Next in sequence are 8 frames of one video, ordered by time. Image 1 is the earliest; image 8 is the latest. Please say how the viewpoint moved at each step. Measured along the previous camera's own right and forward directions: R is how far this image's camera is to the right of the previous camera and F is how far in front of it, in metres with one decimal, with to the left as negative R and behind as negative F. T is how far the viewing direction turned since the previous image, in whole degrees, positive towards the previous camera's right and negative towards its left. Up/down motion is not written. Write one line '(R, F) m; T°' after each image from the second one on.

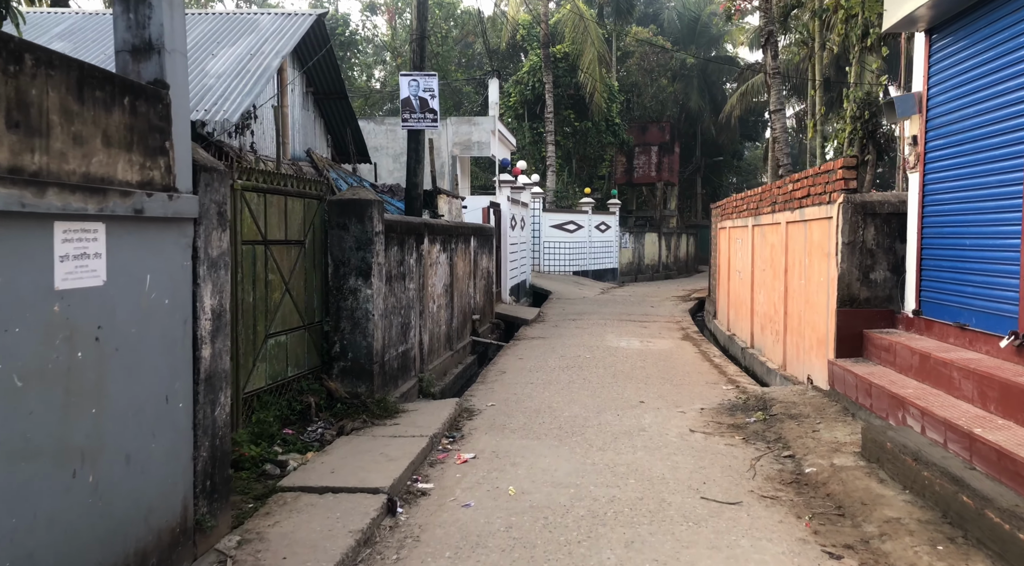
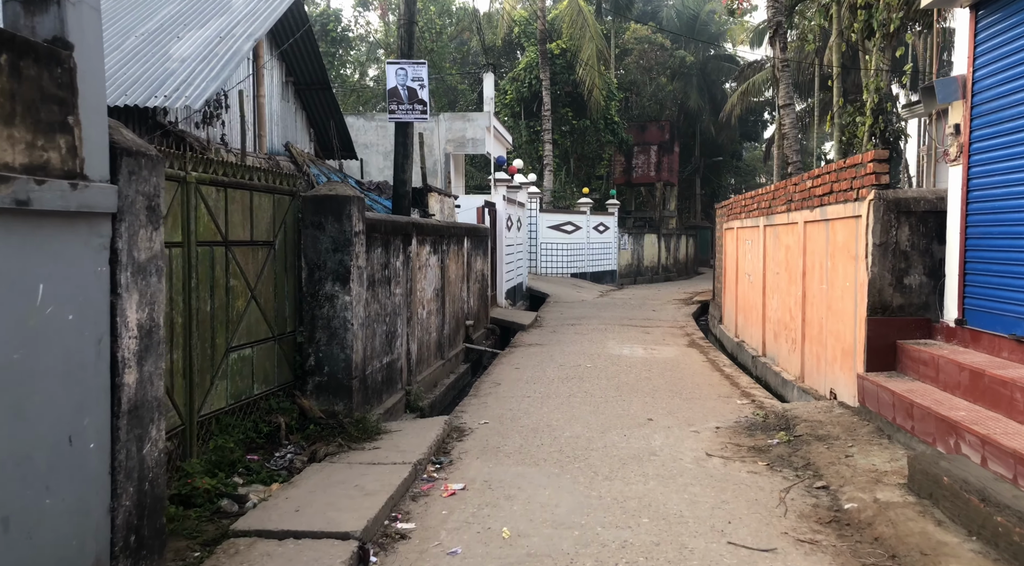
(0.0, +0.7) m; 0°
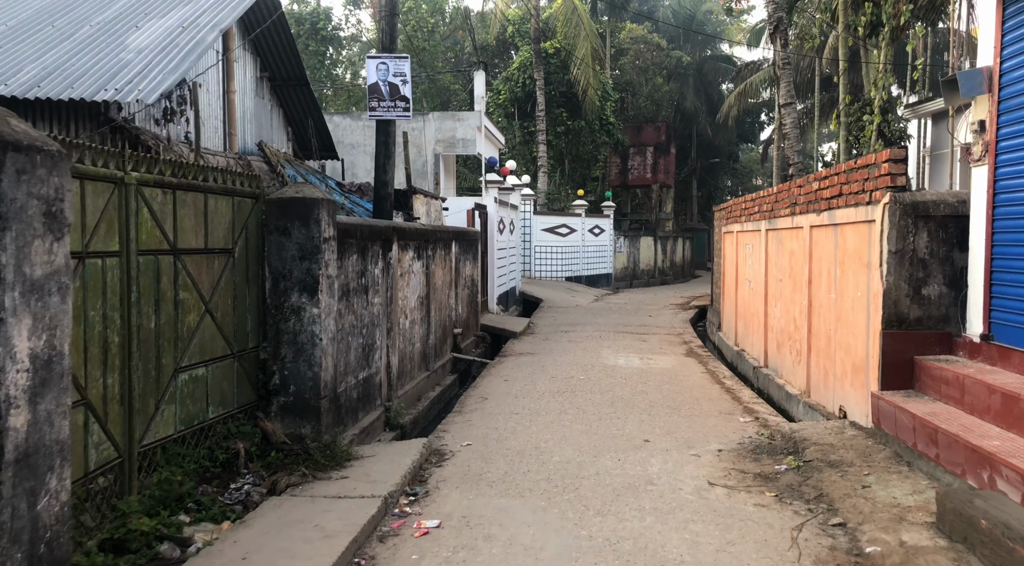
(+0.1, +0.5) m; 0°
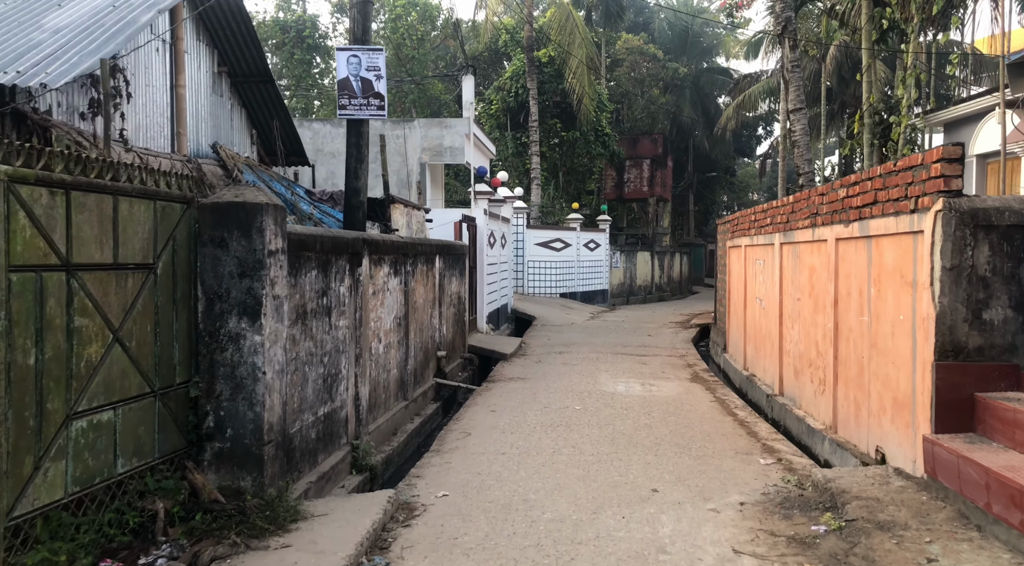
(+0.1, +1.0) m; 0°
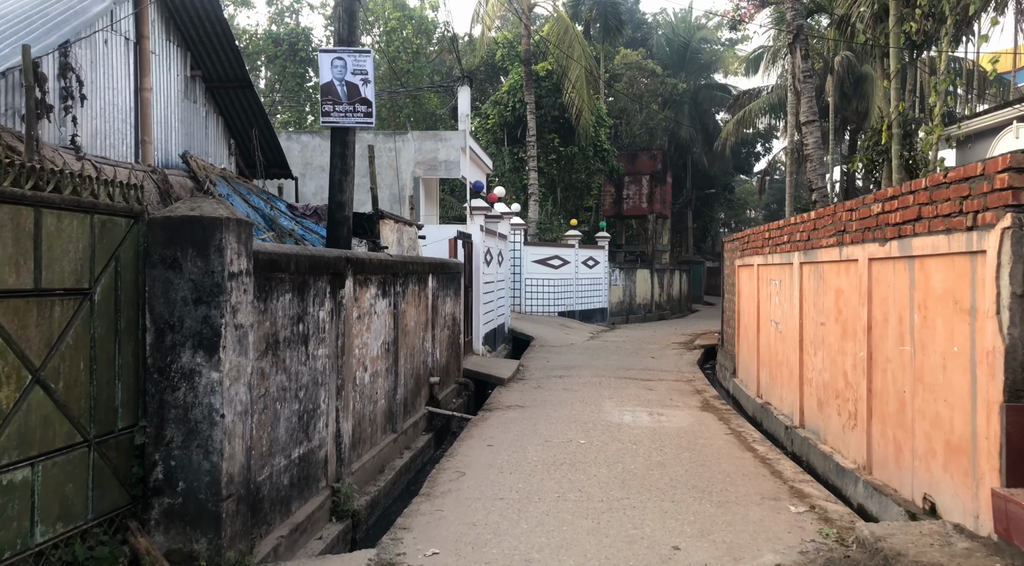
(0.0, +0.7) m; 0°
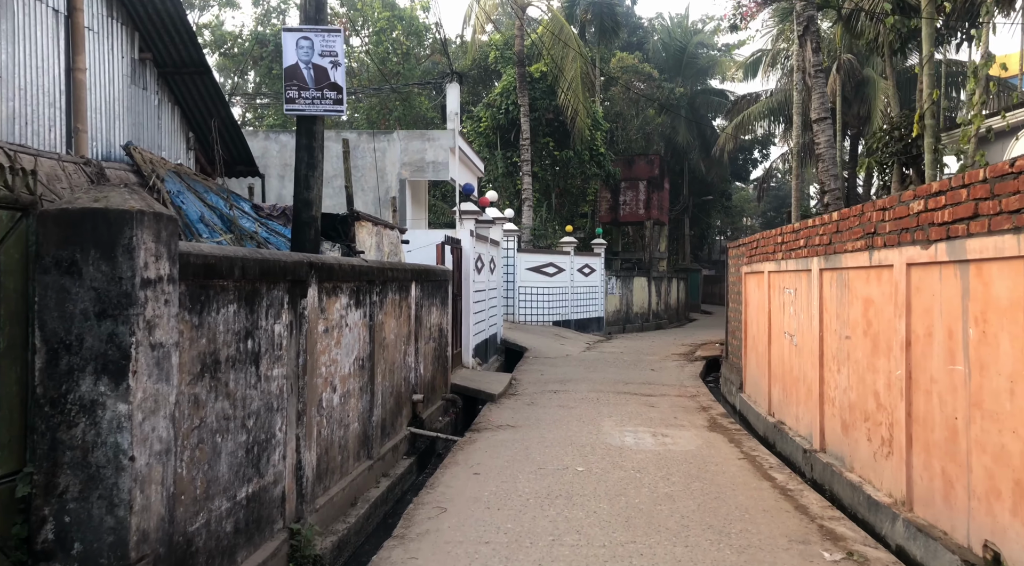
(0.0, +0.8) m; 0°
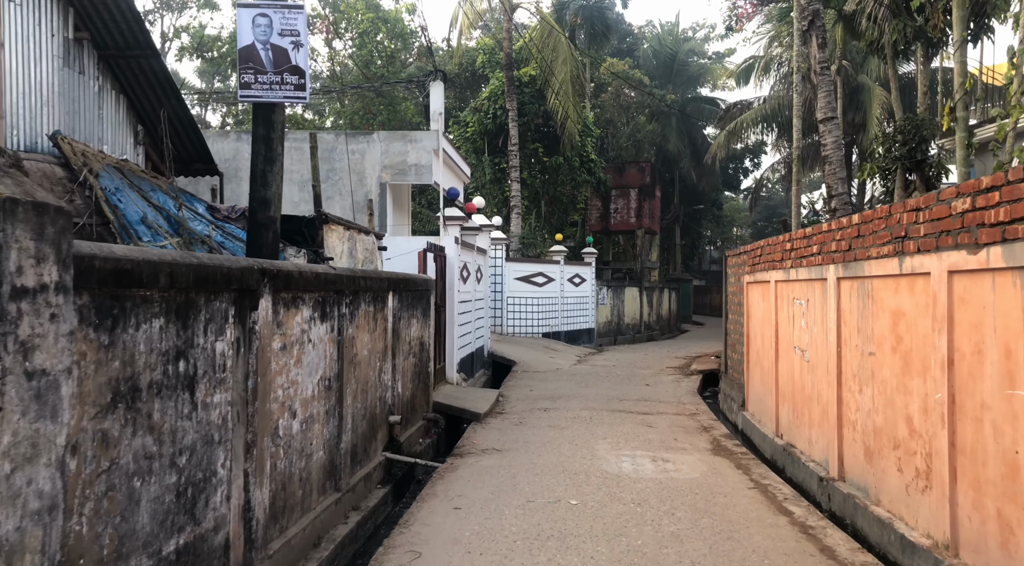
(0.0, +0.8) m; +1°
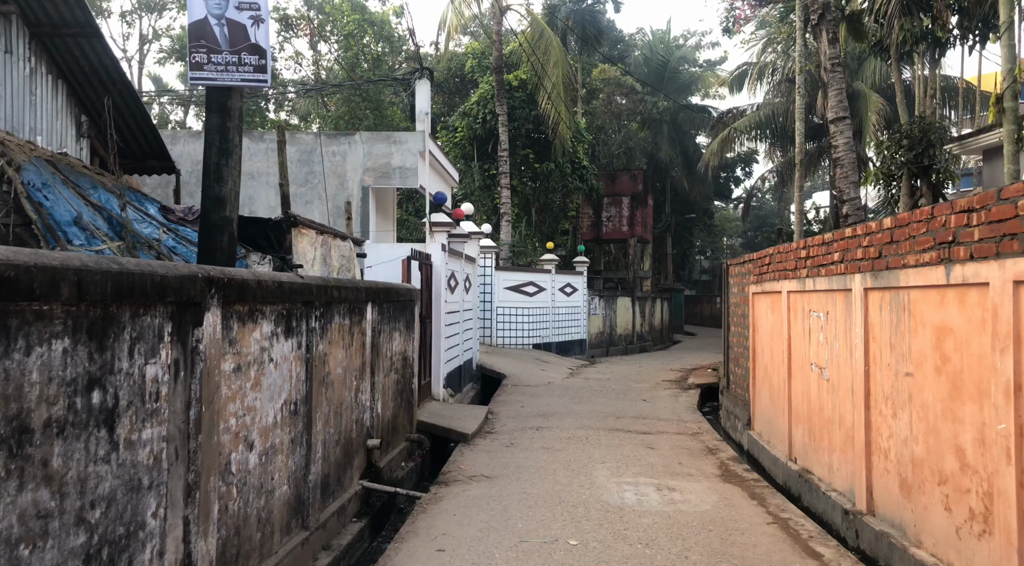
(0.0, +0.7) m; +1°
